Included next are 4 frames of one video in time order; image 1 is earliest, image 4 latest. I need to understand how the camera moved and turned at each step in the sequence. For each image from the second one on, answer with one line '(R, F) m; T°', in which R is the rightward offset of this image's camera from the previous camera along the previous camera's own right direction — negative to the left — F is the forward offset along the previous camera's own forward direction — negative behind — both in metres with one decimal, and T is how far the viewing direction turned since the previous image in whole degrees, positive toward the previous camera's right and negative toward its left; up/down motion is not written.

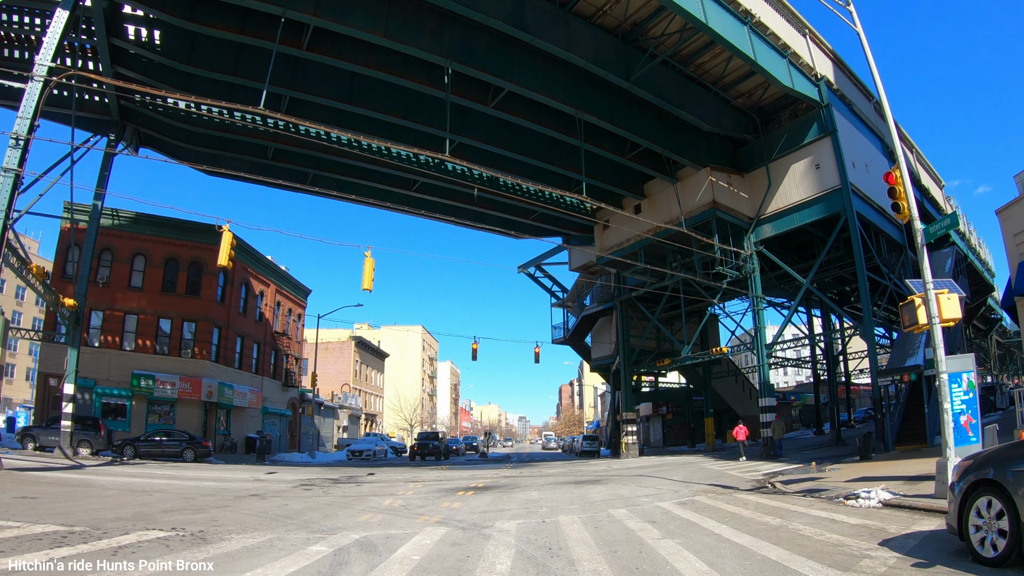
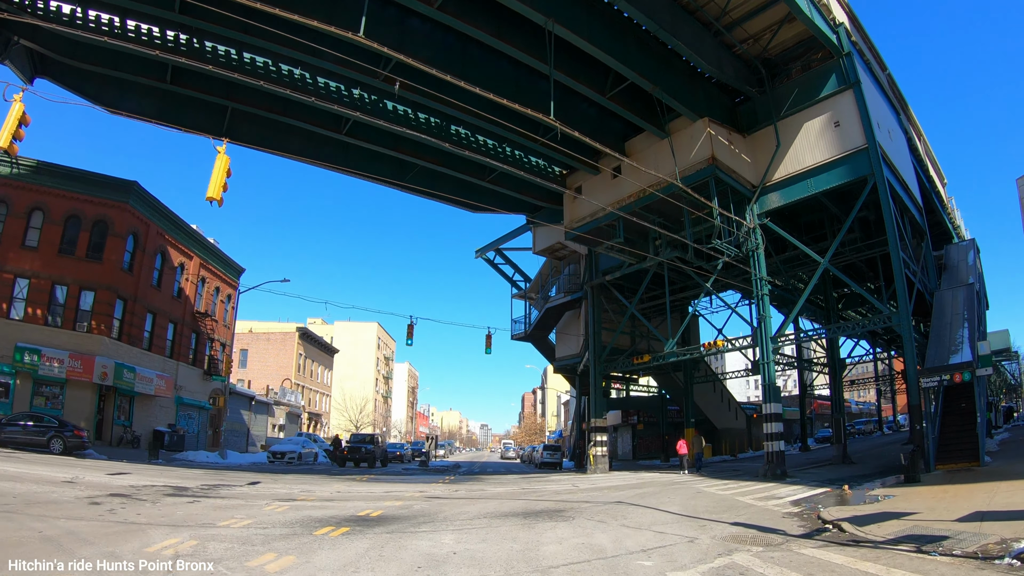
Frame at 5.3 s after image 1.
(+0.8, +5.6) m; +3°
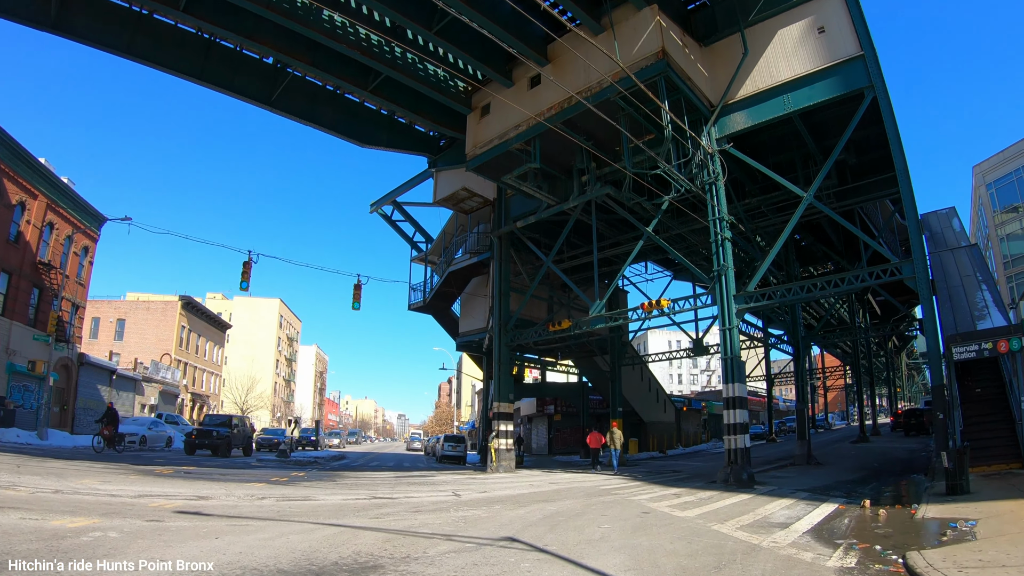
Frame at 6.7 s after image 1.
(+1.3, +5.6) m; +7°
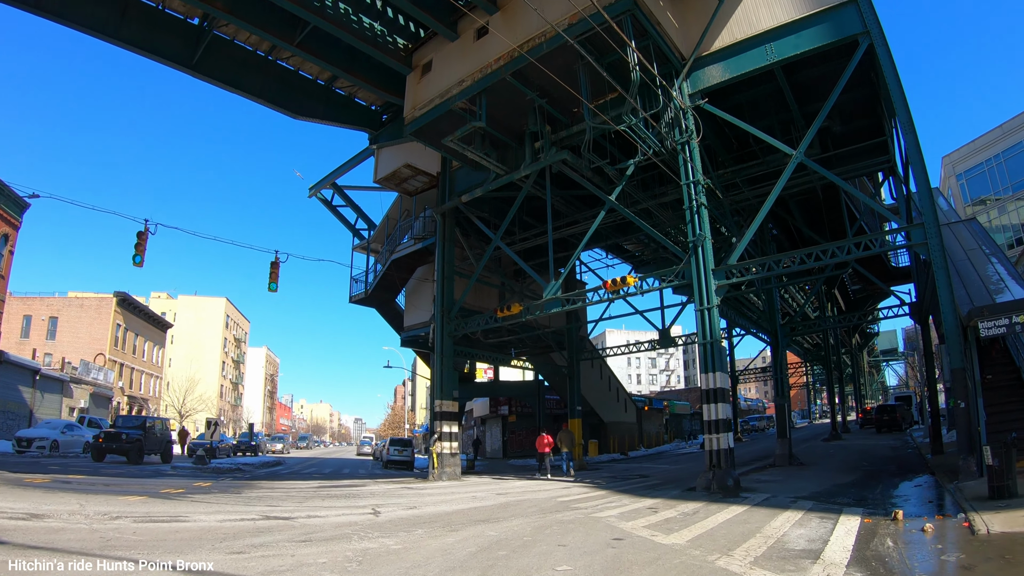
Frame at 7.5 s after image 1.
(+0.4, +2.2) m; +4°
